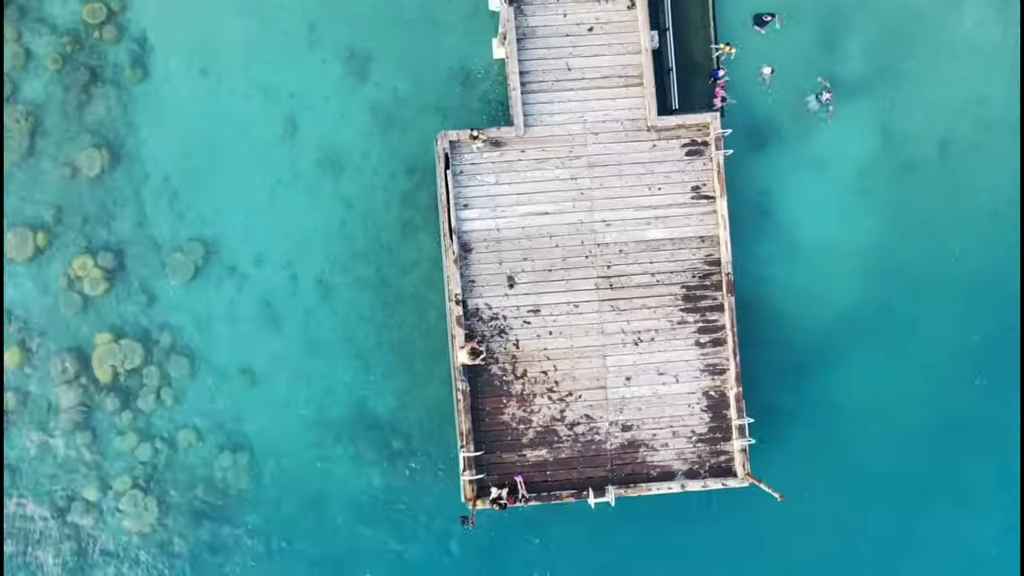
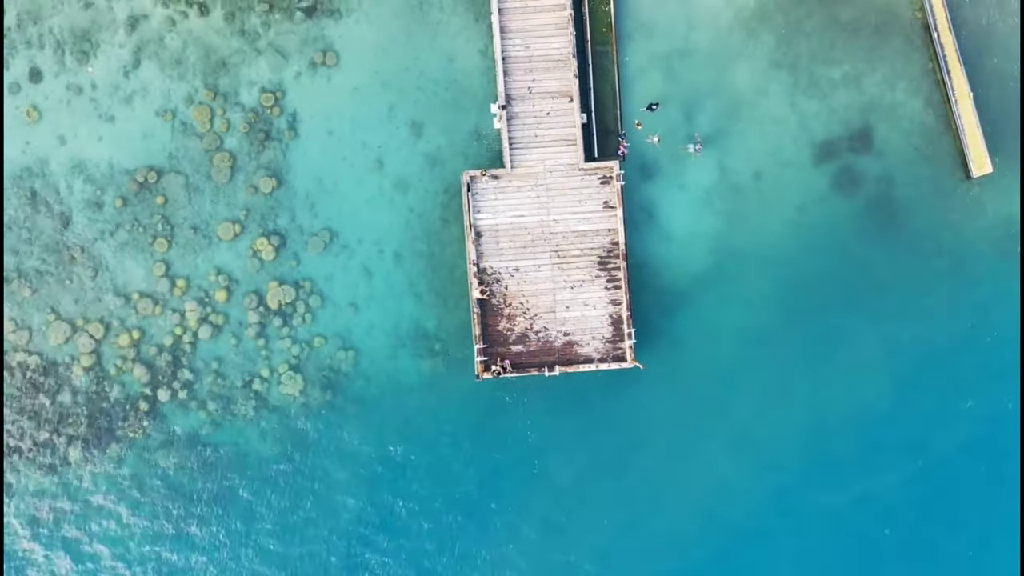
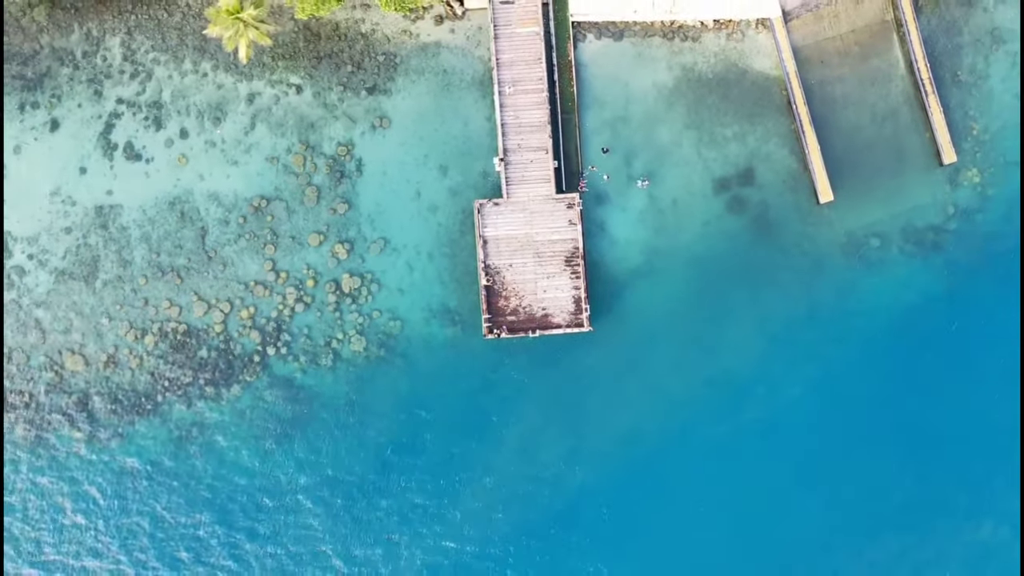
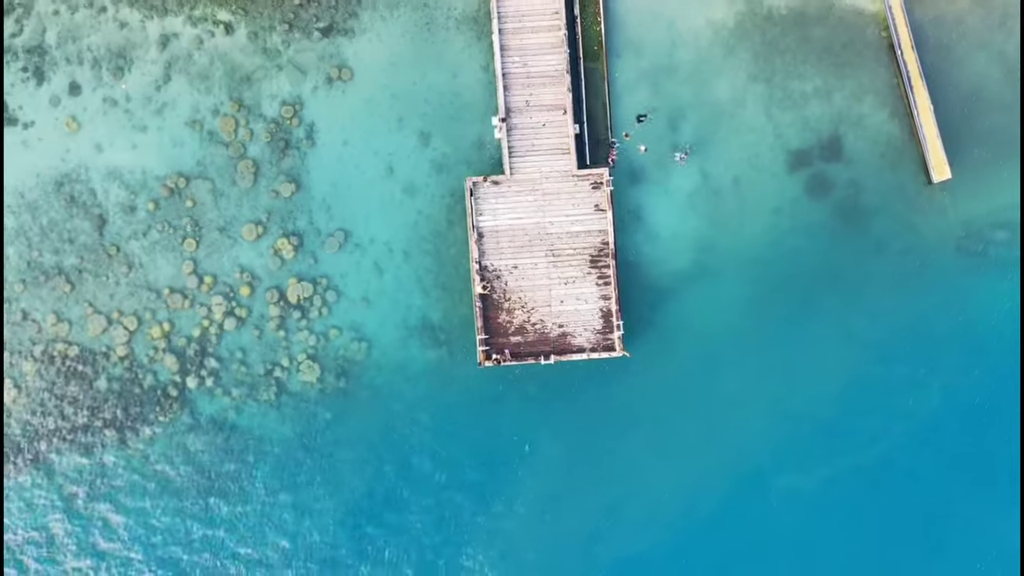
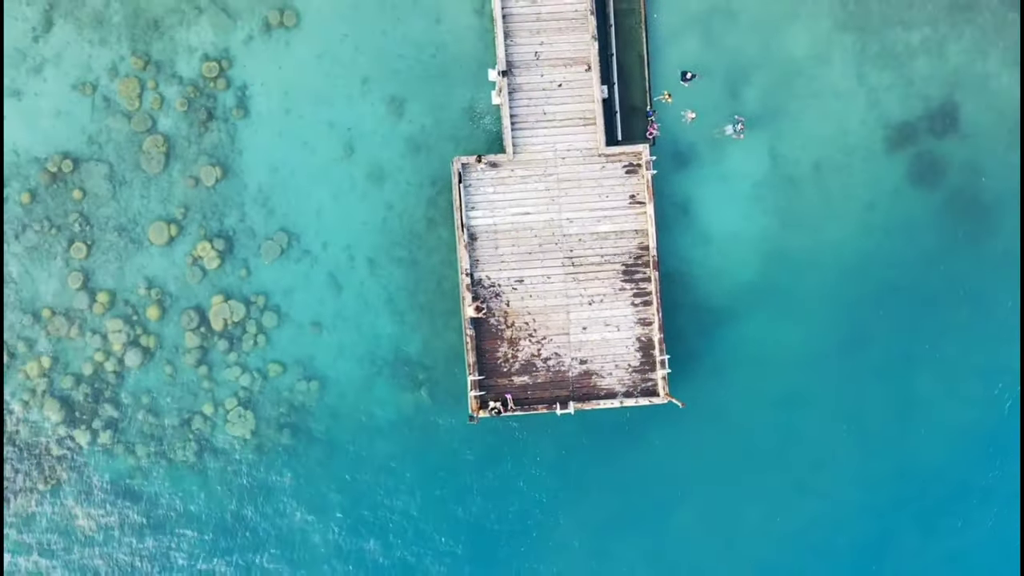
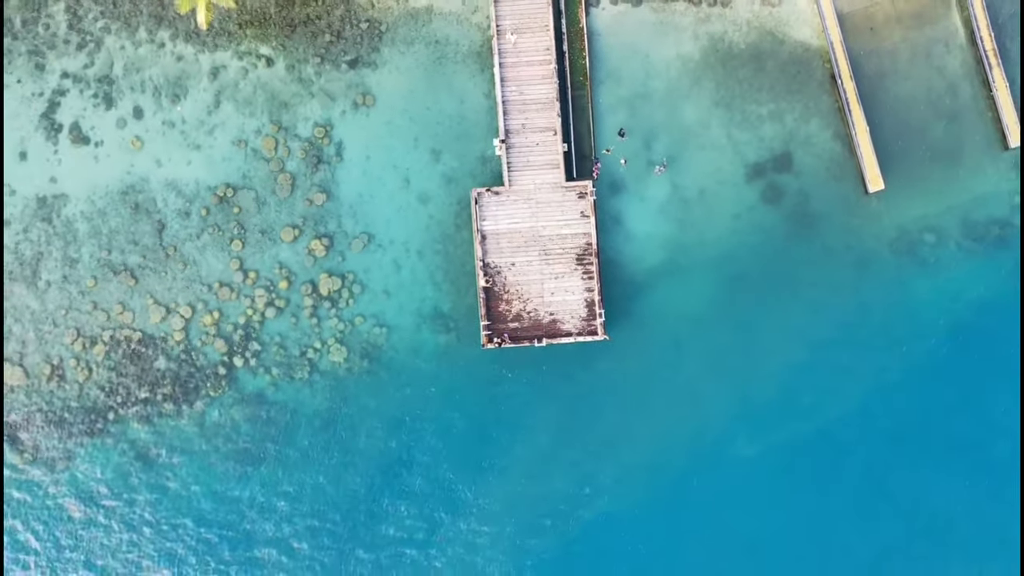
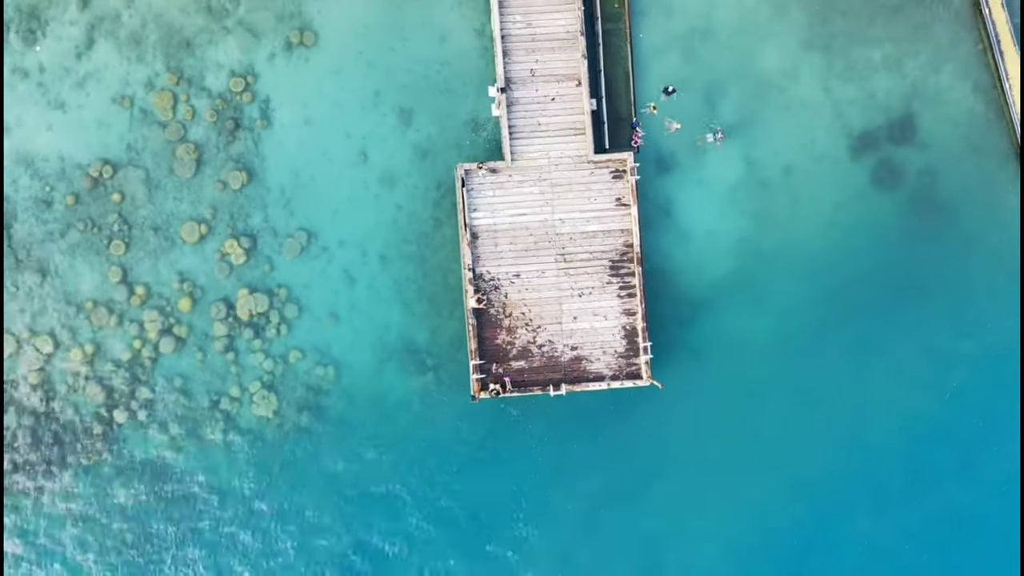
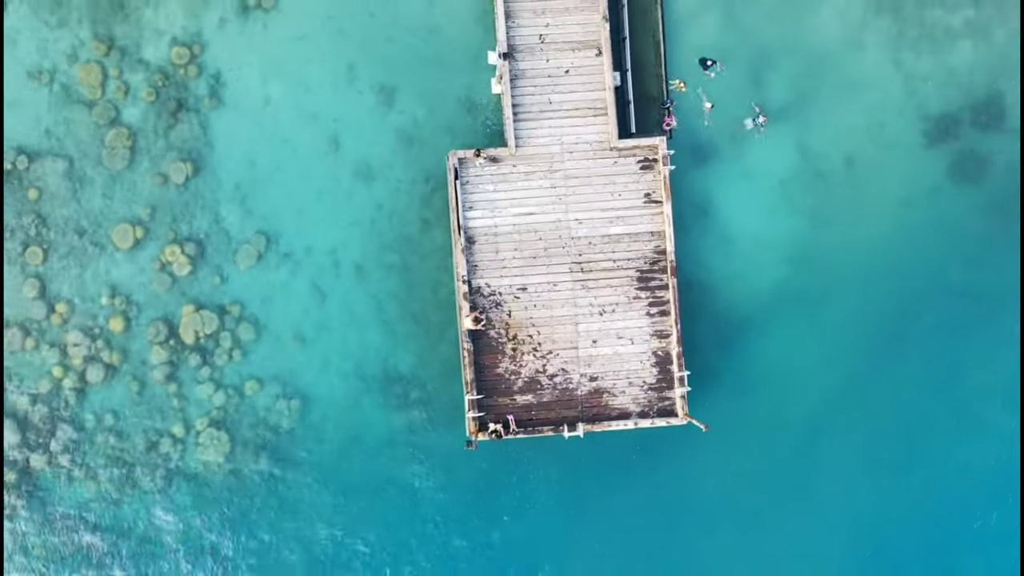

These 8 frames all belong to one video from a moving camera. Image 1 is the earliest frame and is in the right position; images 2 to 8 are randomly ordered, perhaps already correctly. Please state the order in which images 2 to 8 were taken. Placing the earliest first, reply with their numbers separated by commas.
8, 5, 7, 2, 4, 6, 3
